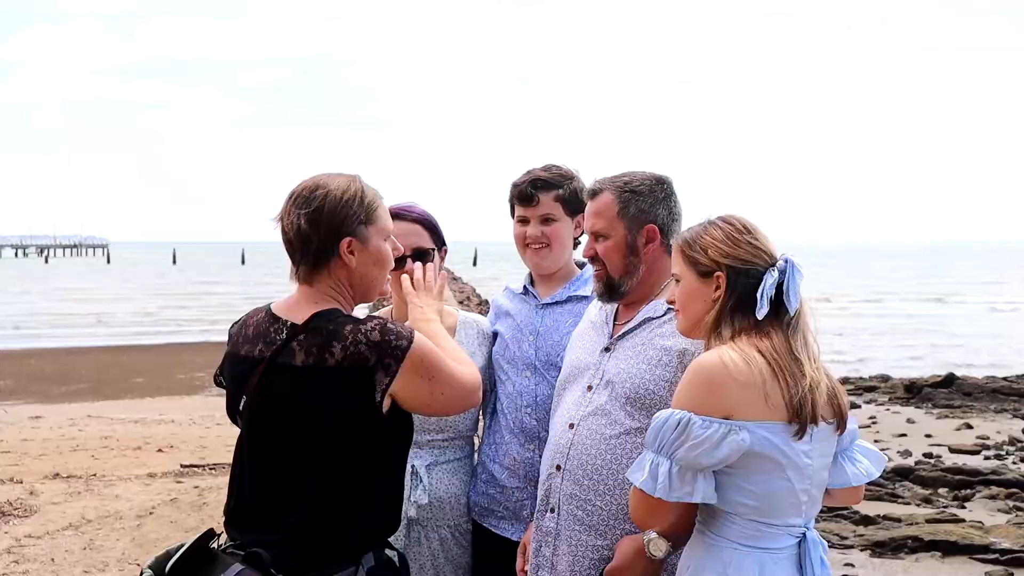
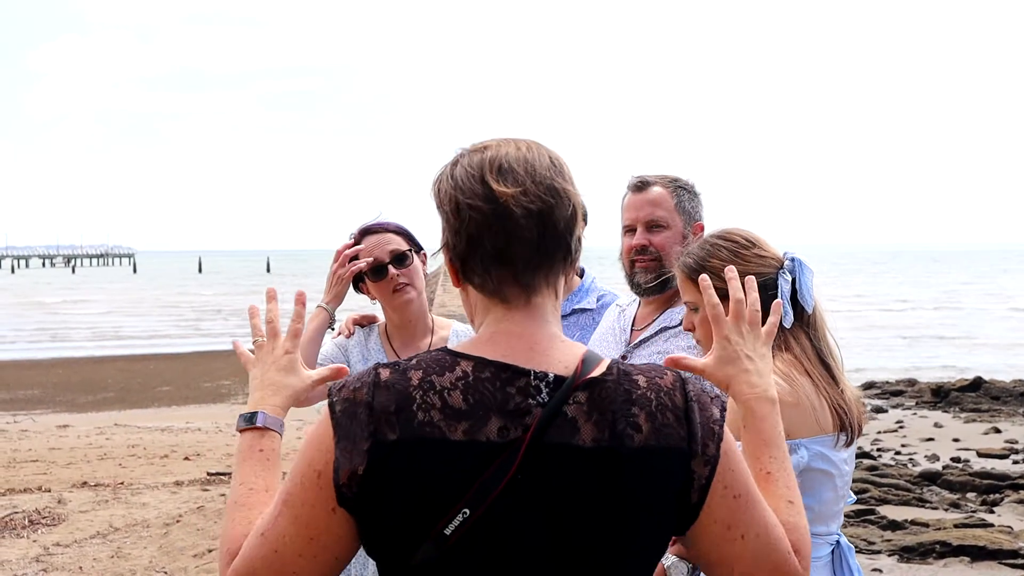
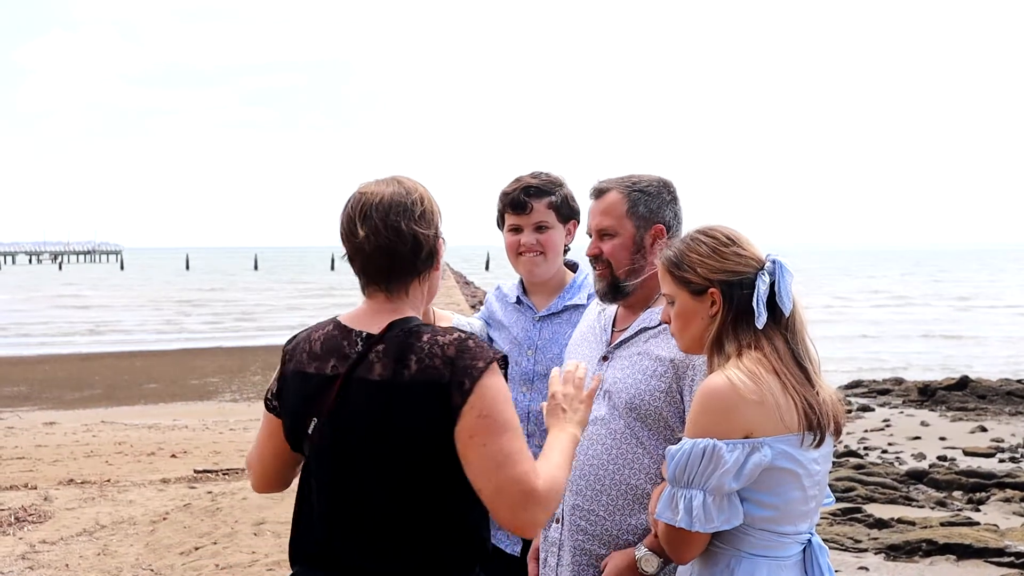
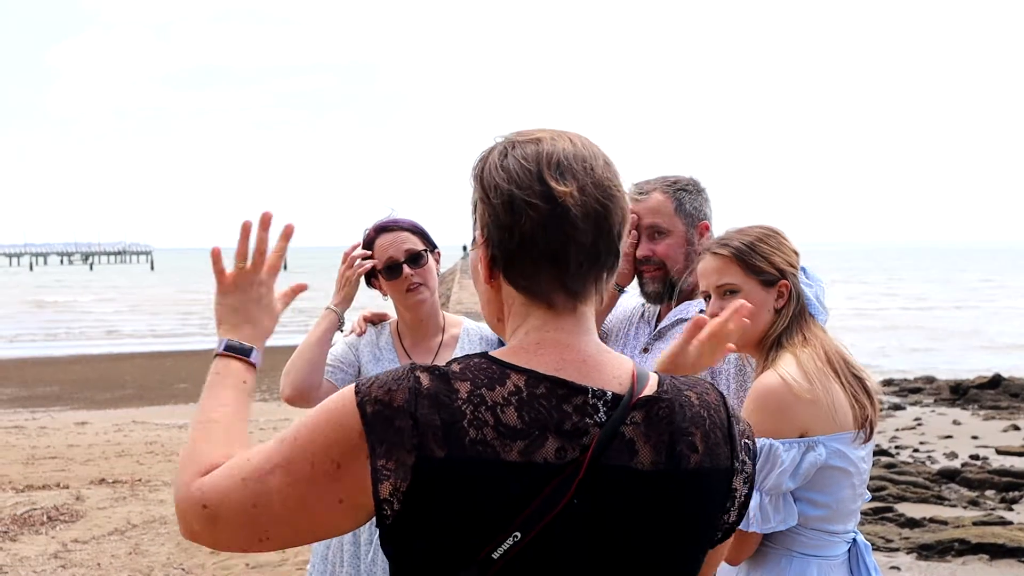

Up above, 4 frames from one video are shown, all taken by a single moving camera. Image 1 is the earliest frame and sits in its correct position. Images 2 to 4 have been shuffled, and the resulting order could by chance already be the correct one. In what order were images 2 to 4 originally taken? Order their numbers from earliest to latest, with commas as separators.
3, 2, 4
